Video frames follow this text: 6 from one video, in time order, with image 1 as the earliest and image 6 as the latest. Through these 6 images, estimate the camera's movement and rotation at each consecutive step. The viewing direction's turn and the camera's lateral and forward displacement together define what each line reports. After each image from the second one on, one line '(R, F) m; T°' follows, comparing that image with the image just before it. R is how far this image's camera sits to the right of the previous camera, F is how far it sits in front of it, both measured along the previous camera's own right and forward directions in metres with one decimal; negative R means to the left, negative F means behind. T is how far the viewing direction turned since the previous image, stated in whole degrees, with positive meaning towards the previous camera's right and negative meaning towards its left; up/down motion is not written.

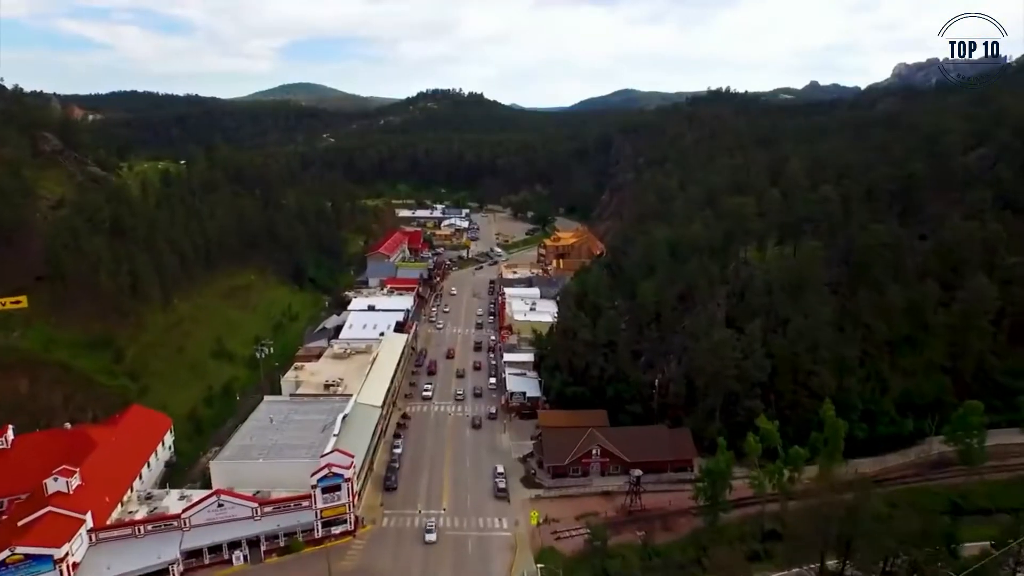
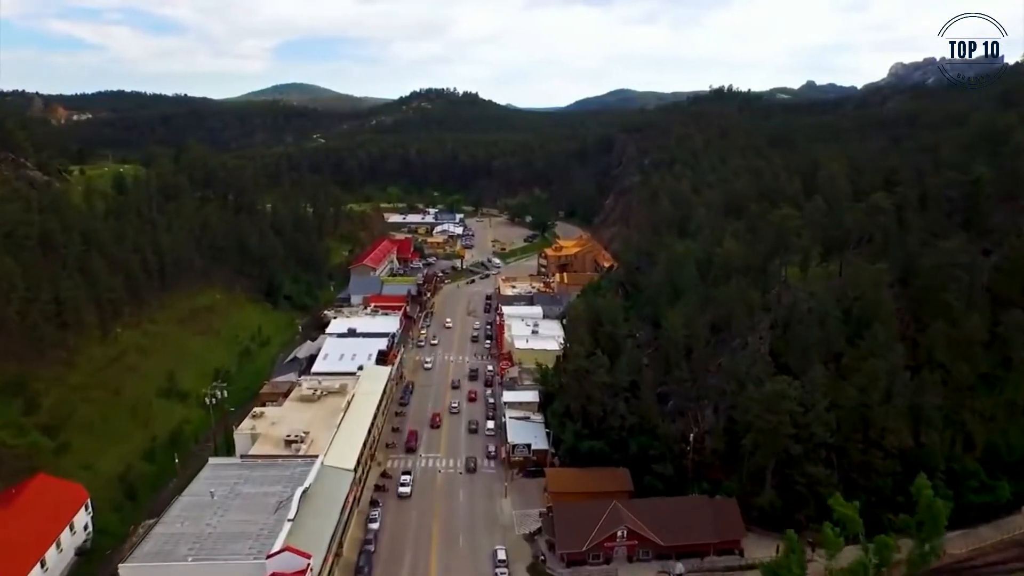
(-0.3, +7.2) m; 0°
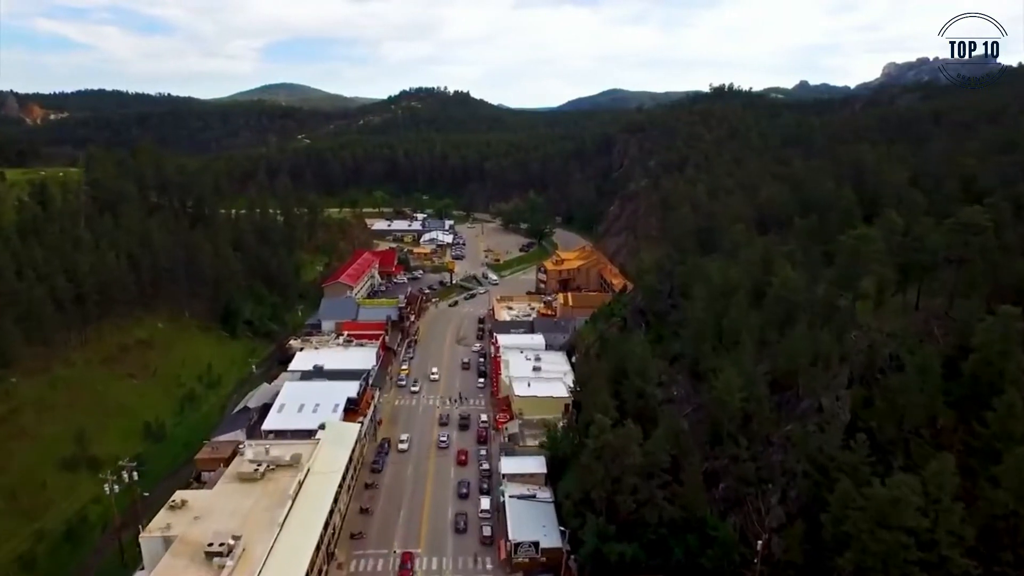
(-0.4, +8.6) m; +1°
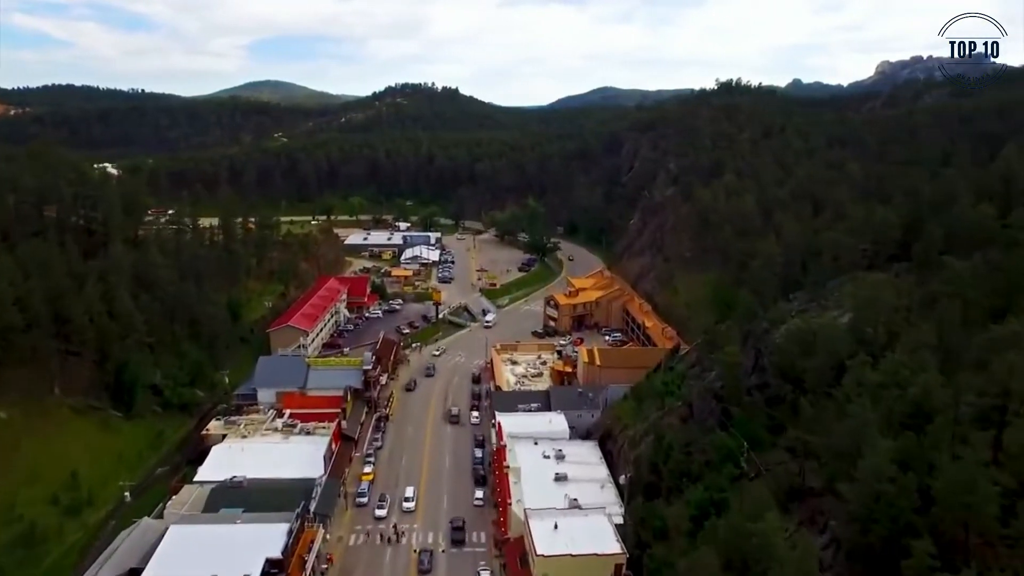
(-1.0, +14.8) m; +1°
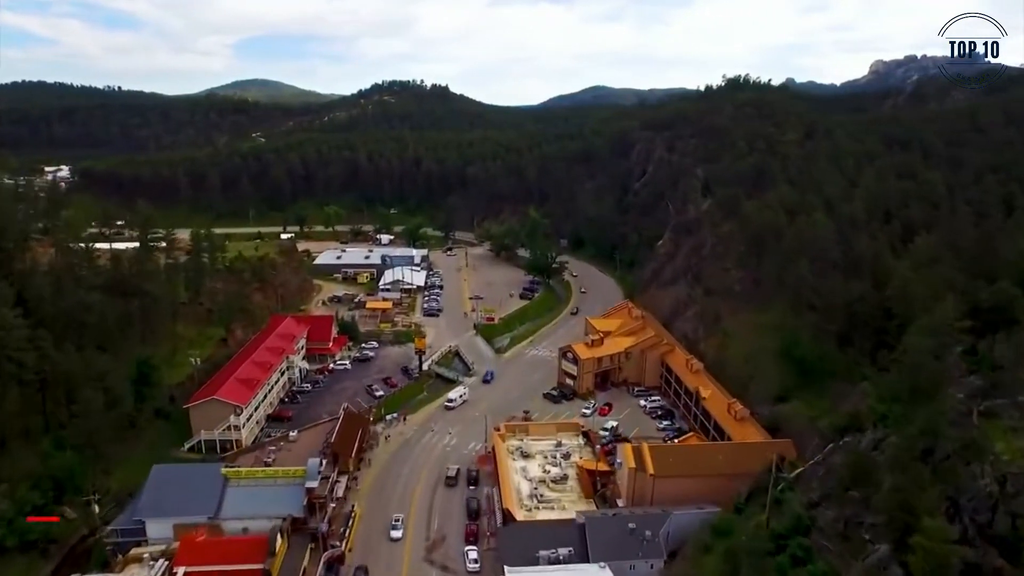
(-0.9, +13.1) m; +1°
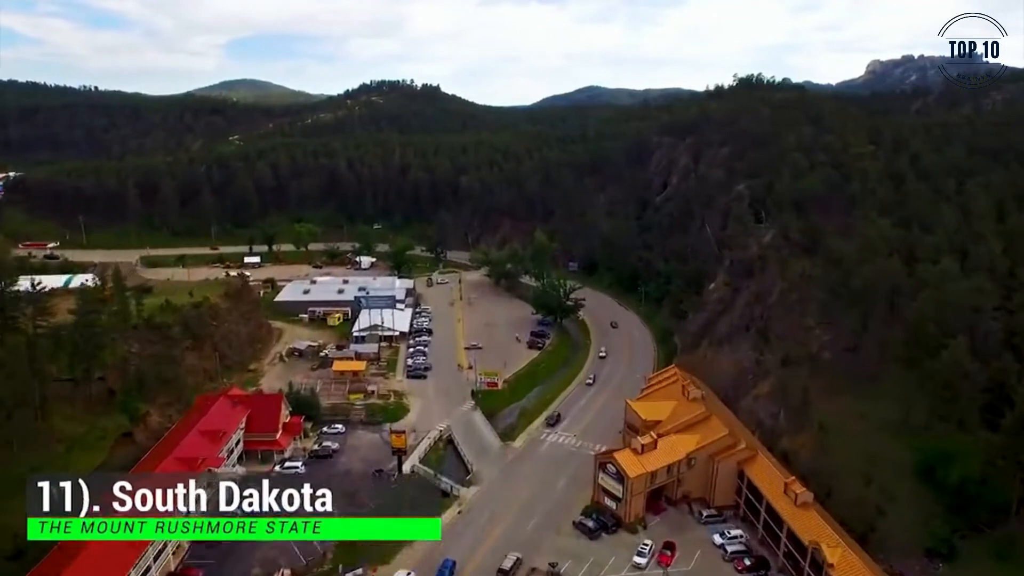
(-1.0, +13.0) m; +1°
